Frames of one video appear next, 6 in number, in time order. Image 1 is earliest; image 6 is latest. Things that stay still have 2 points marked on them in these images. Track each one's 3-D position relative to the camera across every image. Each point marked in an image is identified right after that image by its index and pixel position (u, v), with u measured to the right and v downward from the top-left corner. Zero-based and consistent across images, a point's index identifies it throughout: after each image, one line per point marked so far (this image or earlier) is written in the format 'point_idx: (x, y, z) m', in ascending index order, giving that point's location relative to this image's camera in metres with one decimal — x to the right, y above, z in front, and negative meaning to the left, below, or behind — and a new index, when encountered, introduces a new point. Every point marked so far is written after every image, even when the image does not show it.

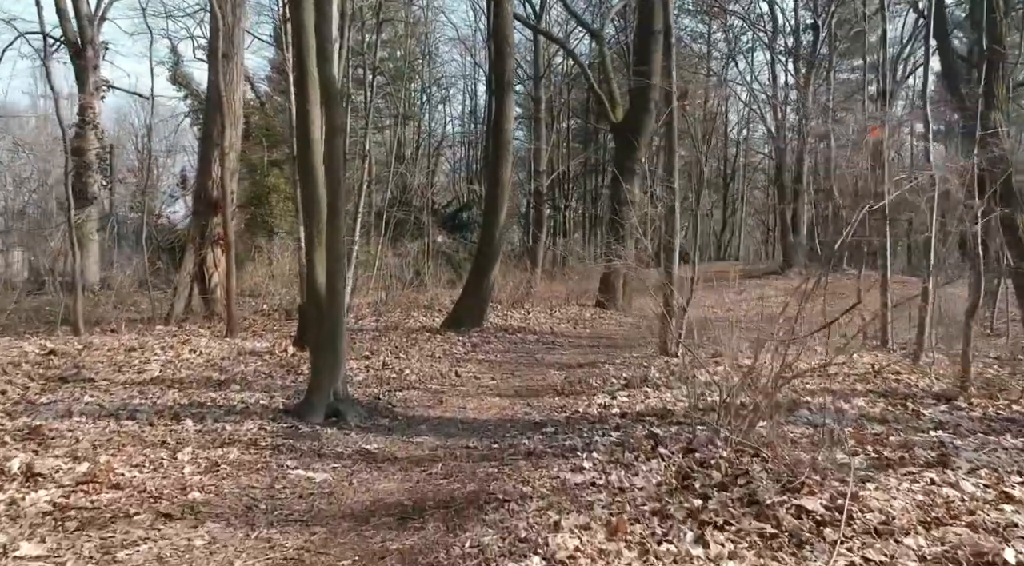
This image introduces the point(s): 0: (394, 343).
0: (-1.5, -0.7, +10.6) m
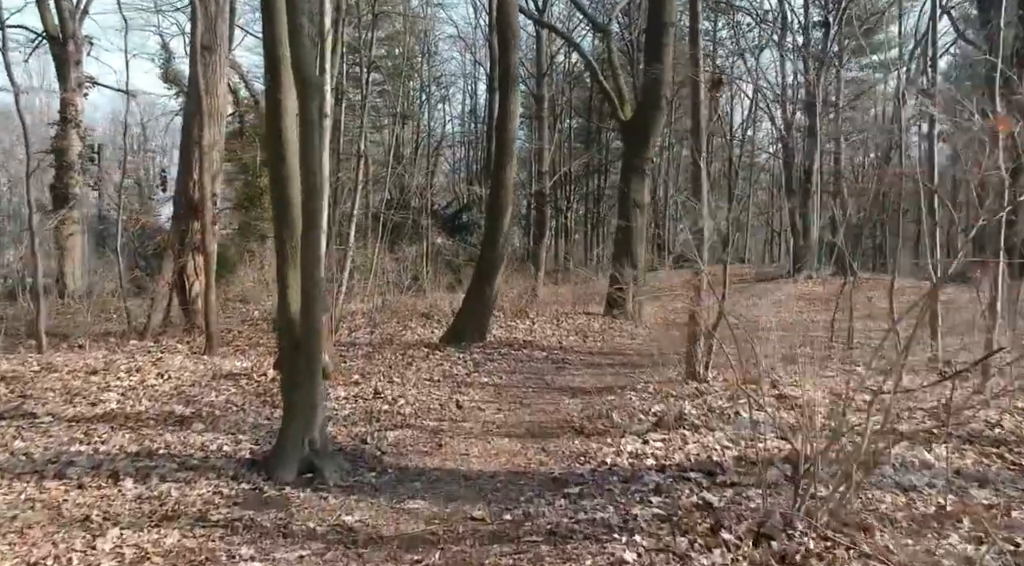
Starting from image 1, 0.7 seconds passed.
0: (-1.4, -0.9, +9.6) m
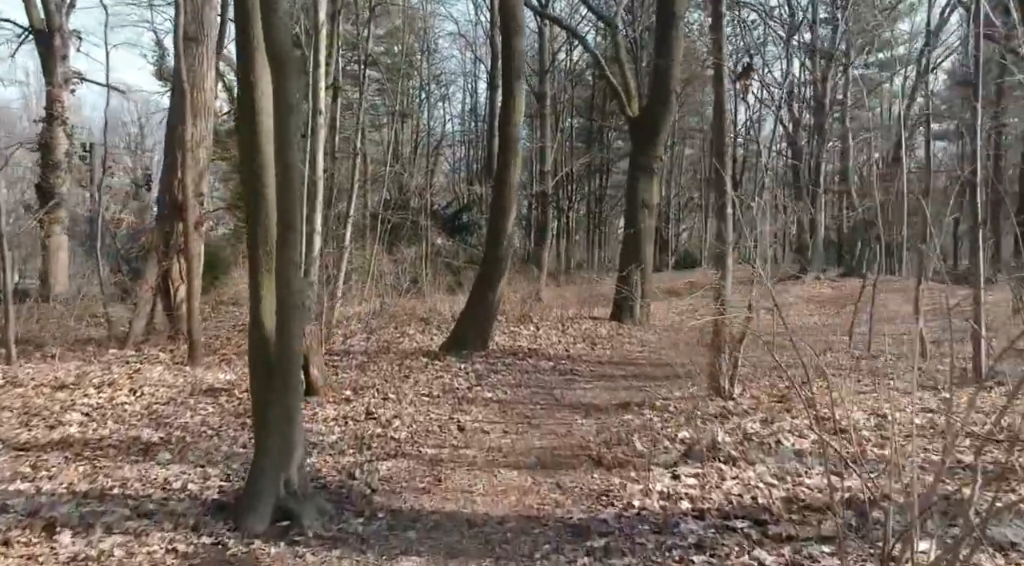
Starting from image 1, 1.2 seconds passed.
0: (-1.3, -0.9, +8.9) m
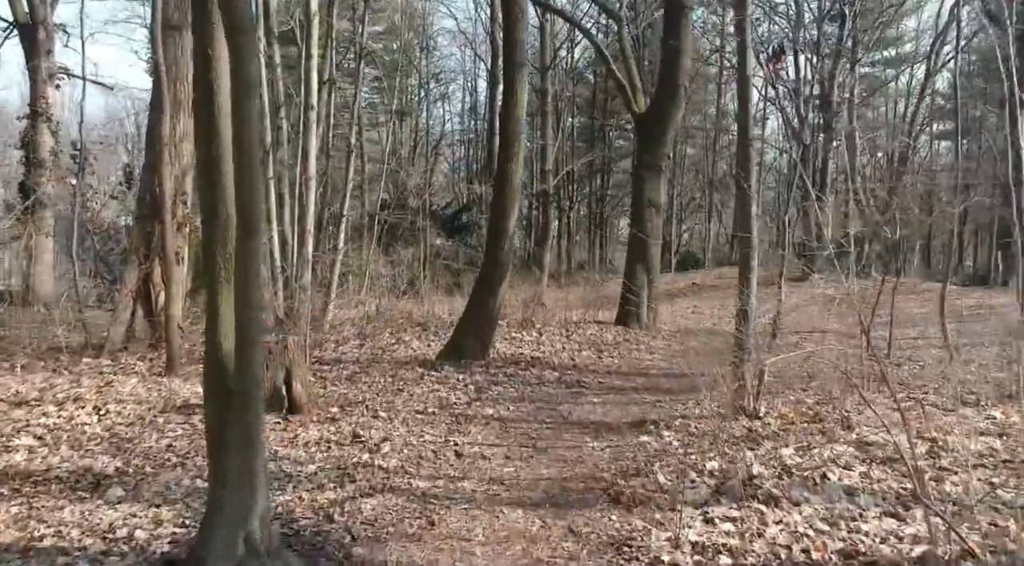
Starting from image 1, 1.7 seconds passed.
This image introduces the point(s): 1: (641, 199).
0: (-1.3, -1.0, +8.2) m
1: (+2.2, +1.5, +15.2) m
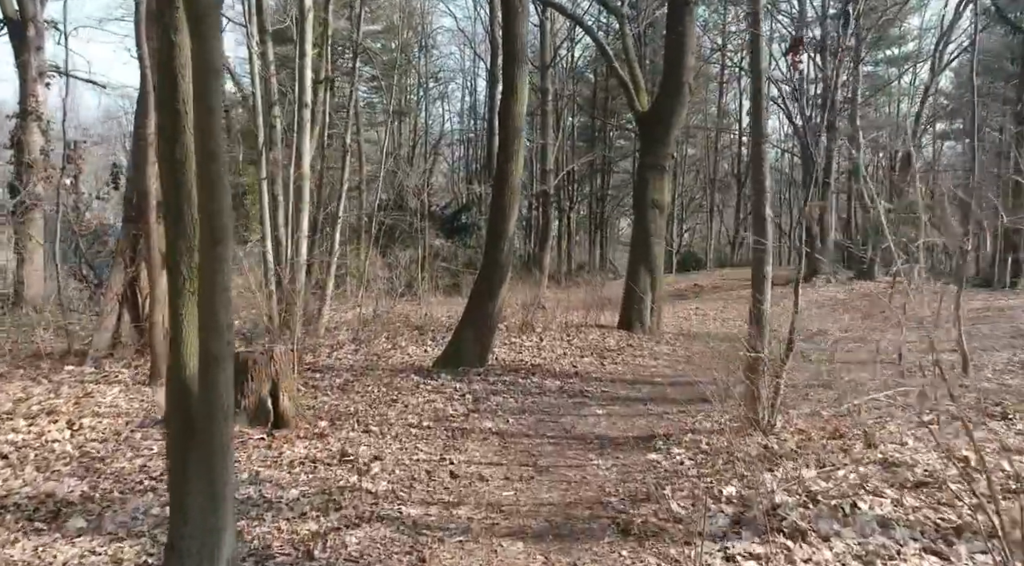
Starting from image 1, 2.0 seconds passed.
0: (-1.3, -1.0, +7.9) m
1: (+2.2, +1.4, +14.8) m
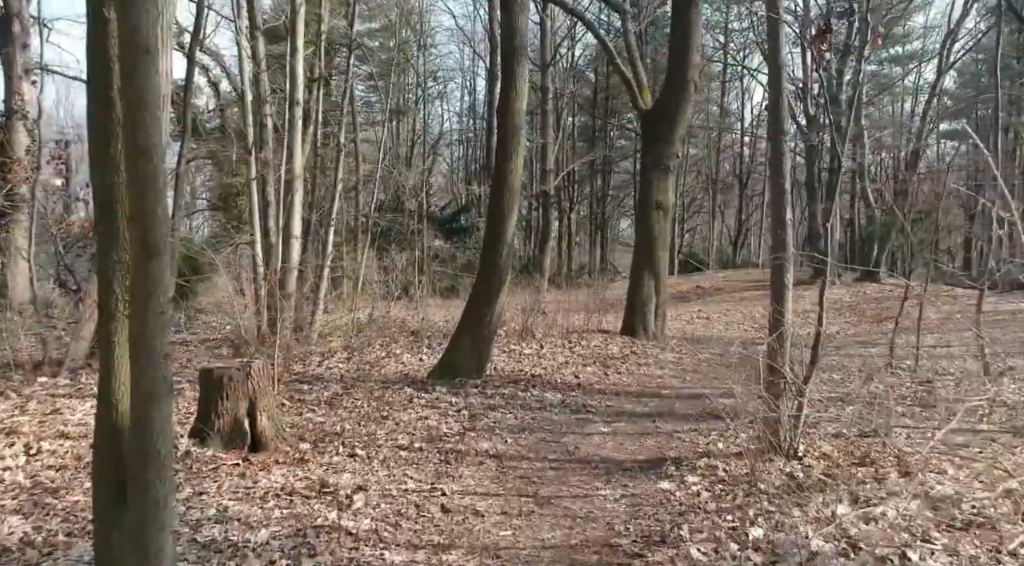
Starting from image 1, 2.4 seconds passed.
0: (-1.3, -1.1, +7.3) m
1: (+2.2, +1.3, +14.3) m
